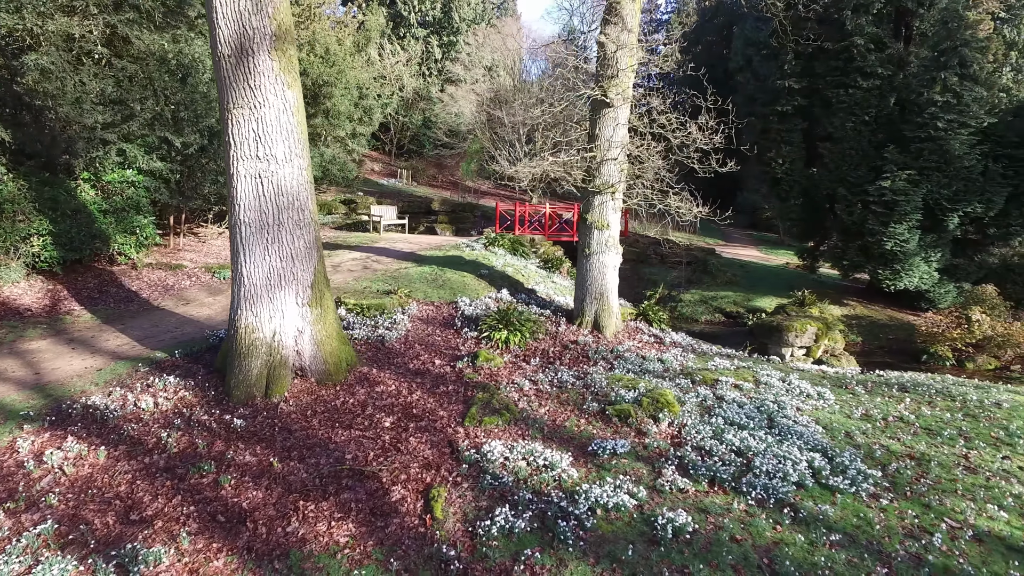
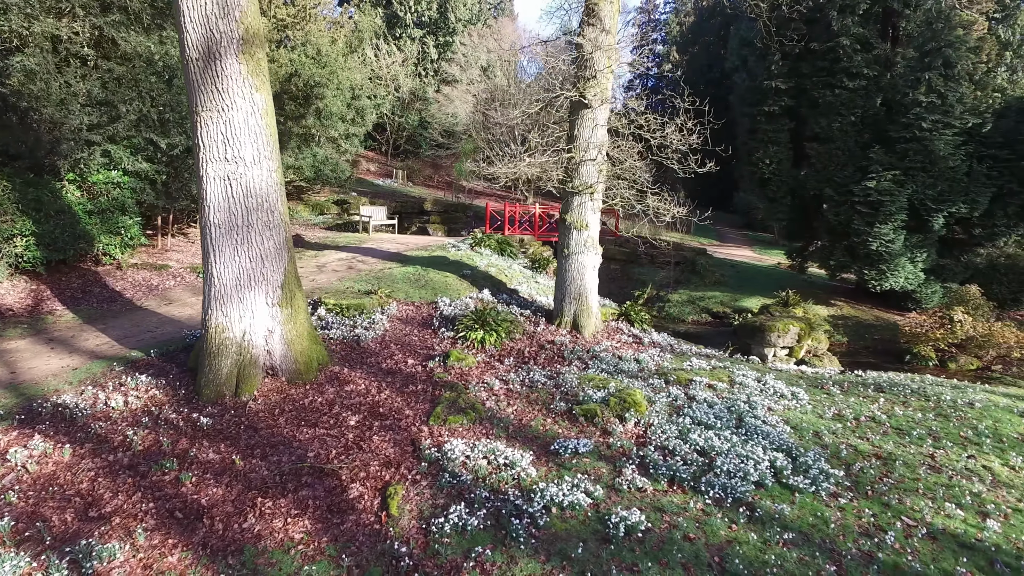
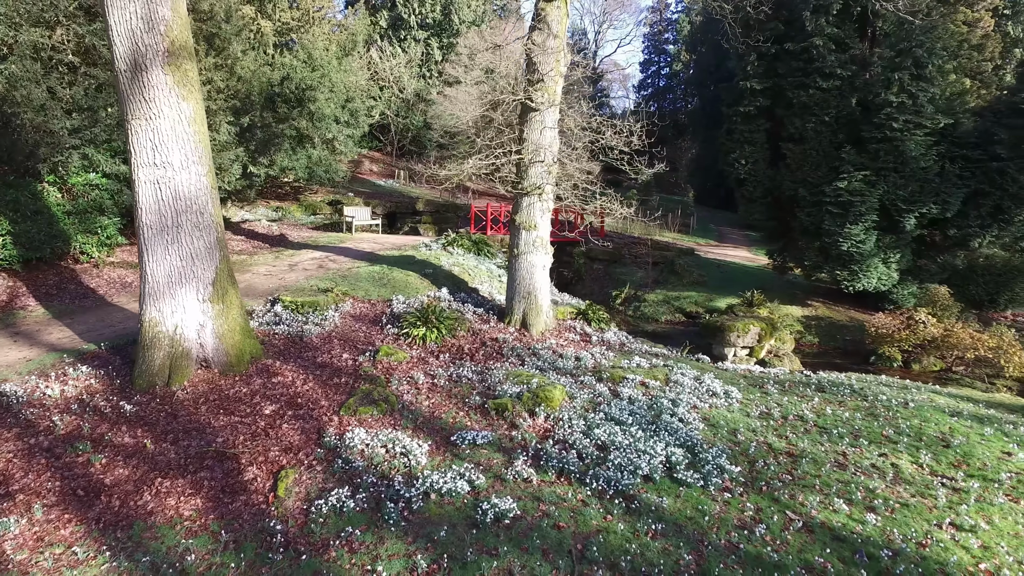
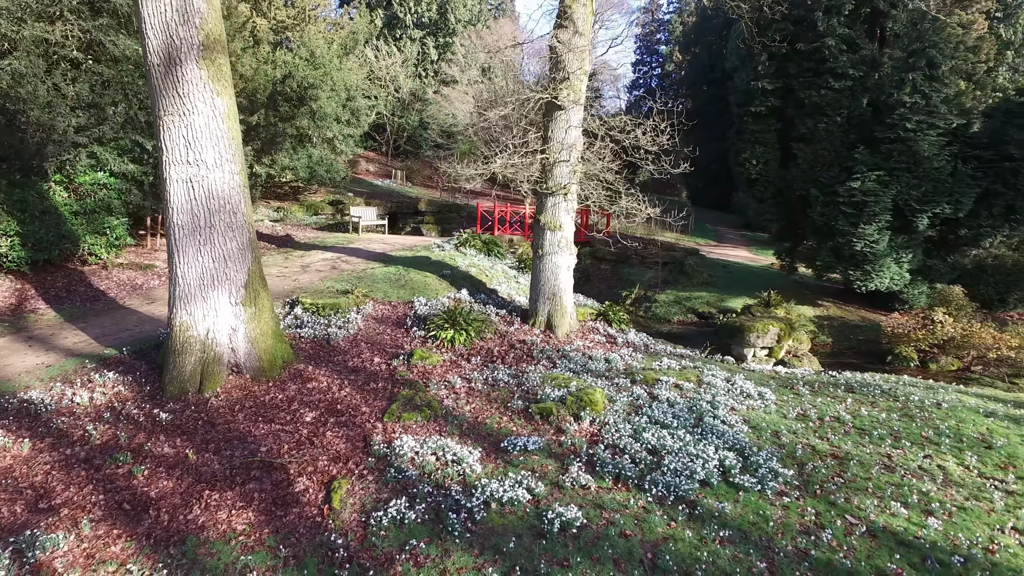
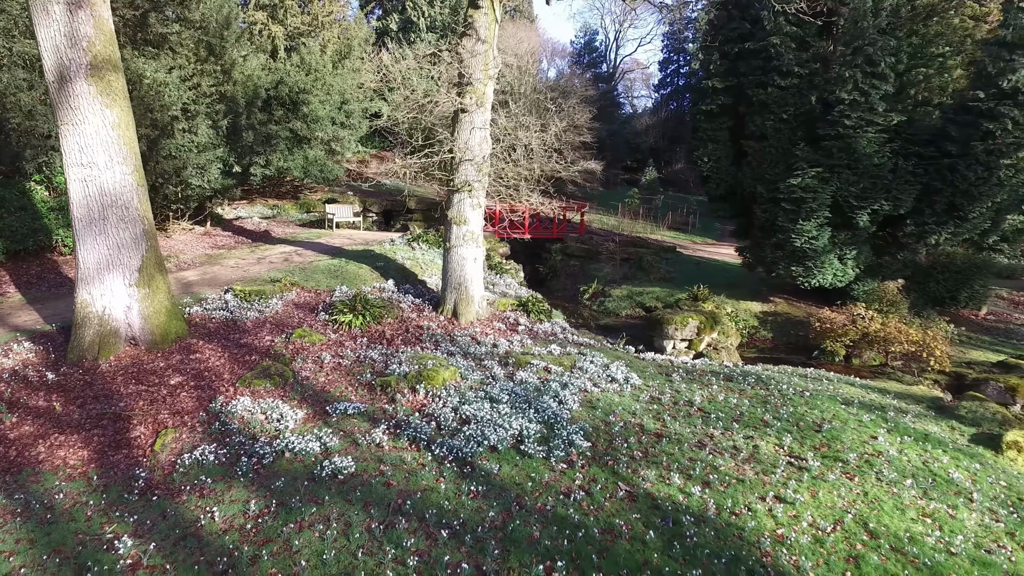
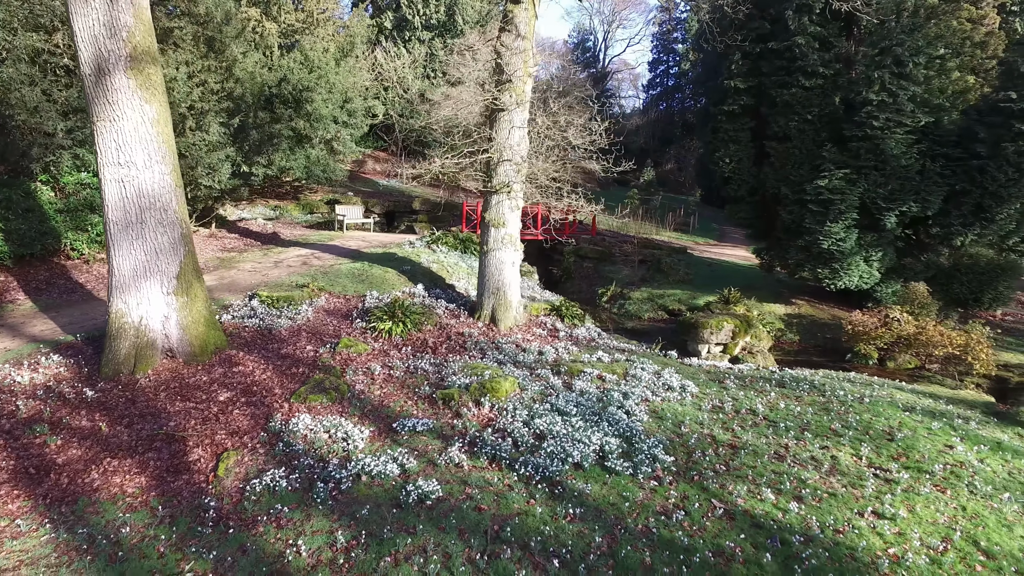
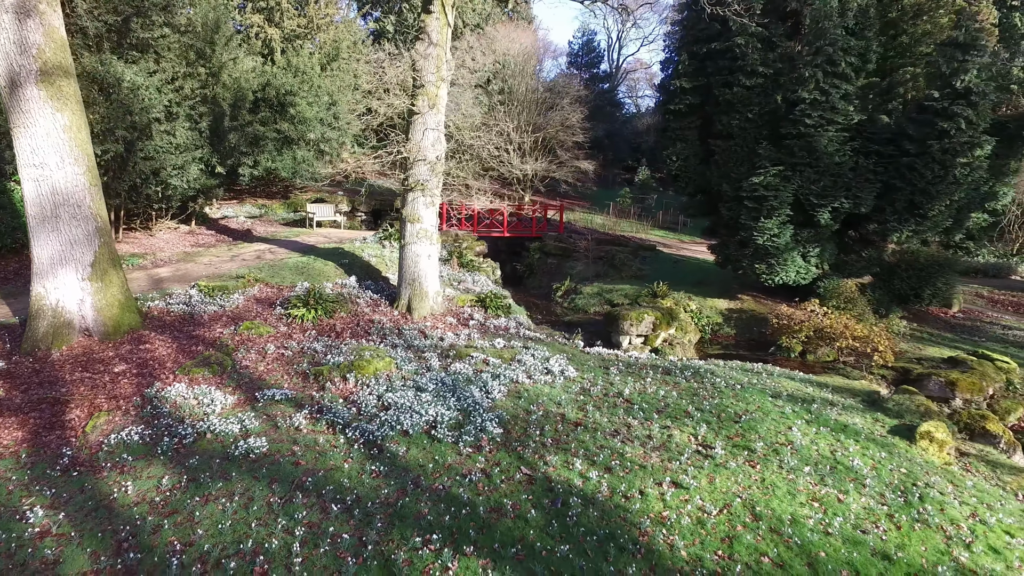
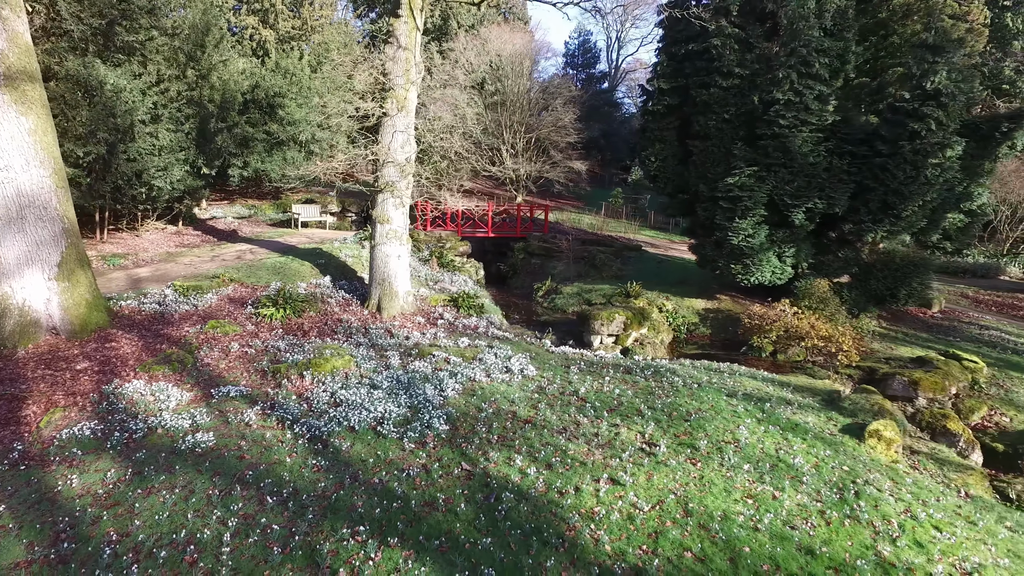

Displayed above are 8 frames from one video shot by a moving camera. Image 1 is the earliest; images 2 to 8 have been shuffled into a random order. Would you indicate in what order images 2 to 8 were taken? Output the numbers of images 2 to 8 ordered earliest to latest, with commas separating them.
2, 4, 3, 6, 5, 7, 8
